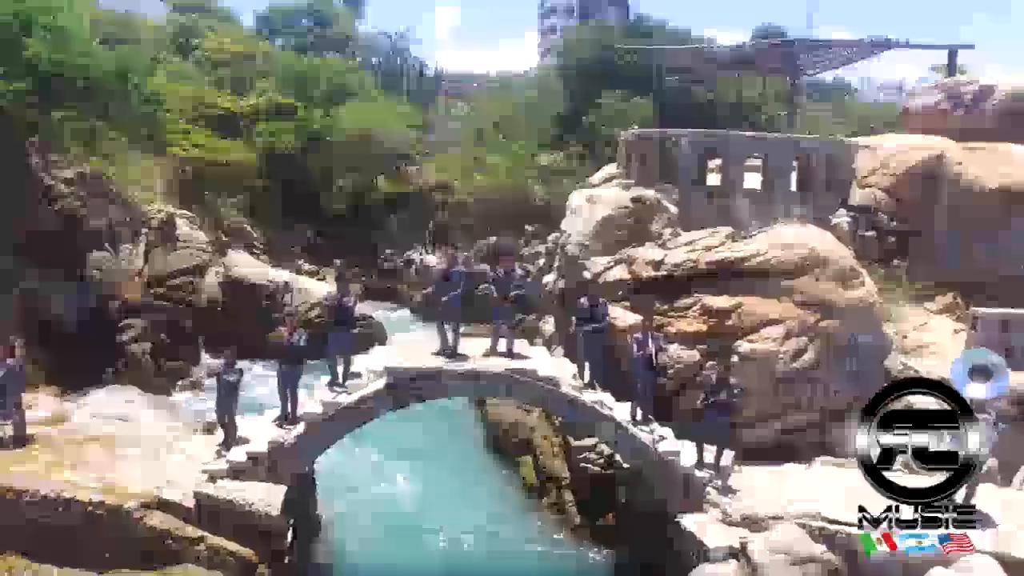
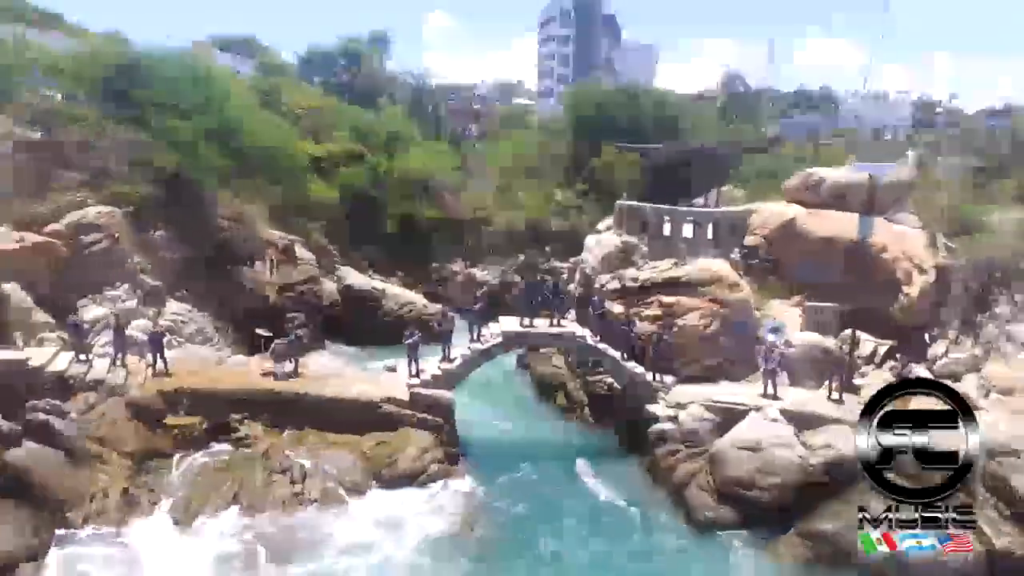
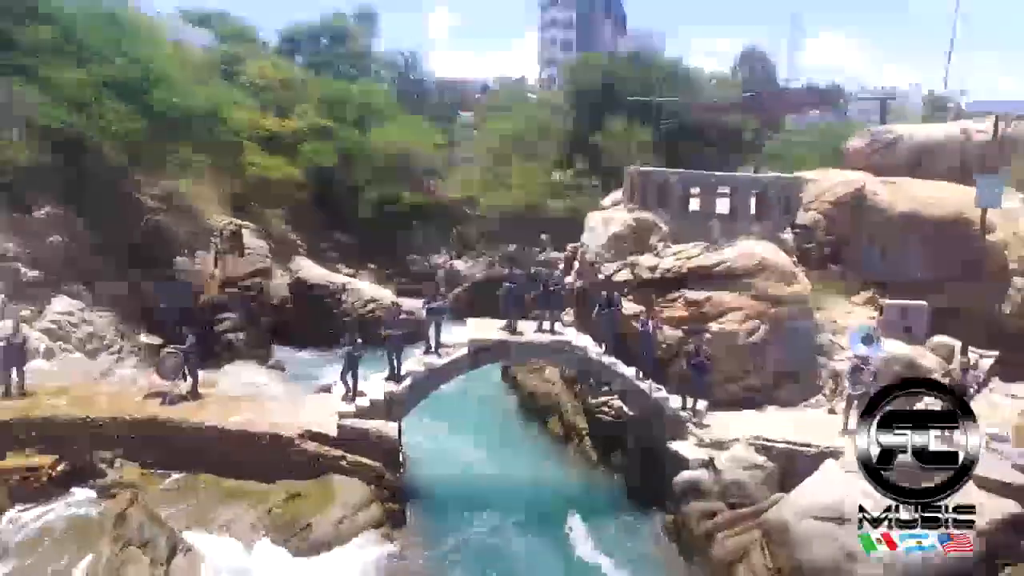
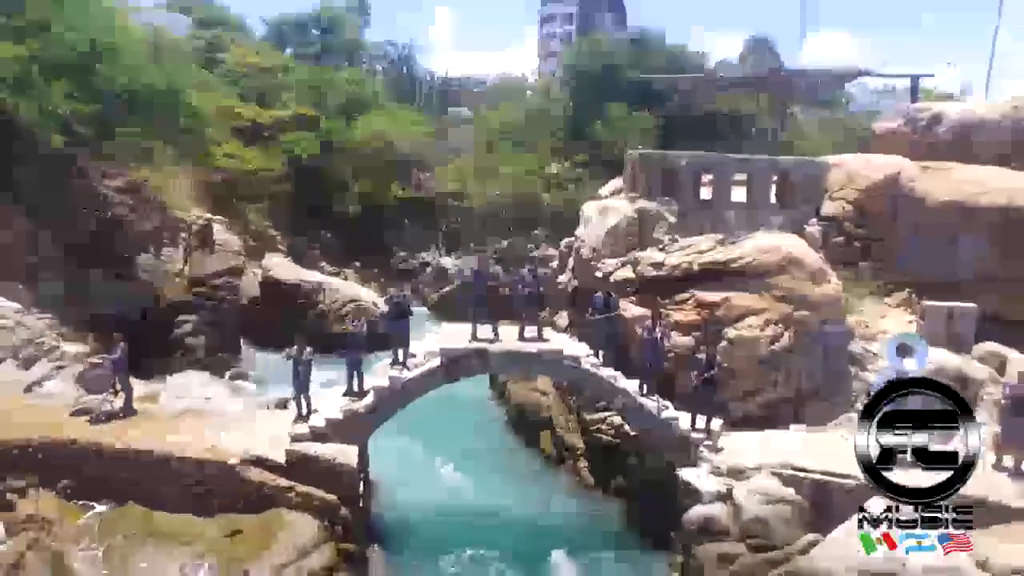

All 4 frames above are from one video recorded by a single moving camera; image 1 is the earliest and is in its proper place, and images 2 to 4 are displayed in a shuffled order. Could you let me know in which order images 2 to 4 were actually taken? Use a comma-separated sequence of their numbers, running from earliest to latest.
4, 3, 2
